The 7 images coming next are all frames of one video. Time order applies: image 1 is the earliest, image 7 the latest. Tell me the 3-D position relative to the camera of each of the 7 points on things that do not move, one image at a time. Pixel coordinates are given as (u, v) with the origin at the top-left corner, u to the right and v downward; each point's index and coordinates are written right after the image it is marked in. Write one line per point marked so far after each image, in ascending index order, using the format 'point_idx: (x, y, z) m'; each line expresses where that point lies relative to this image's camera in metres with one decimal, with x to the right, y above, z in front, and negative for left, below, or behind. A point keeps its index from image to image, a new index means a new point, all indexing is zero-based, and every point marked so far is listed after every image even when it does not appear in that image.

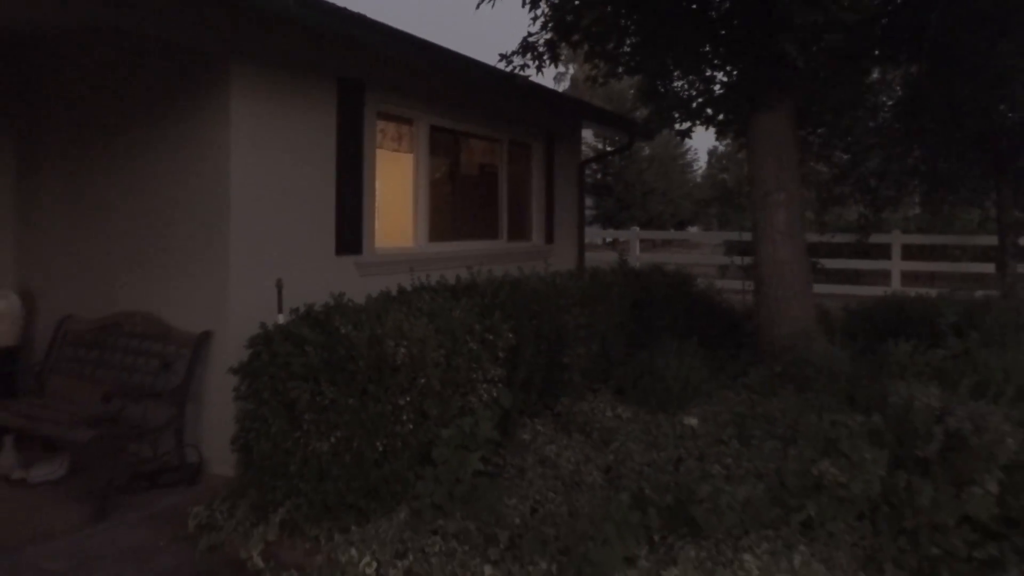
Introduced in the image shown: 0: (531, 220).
0: (+0.3, +1.3, +9.3) m
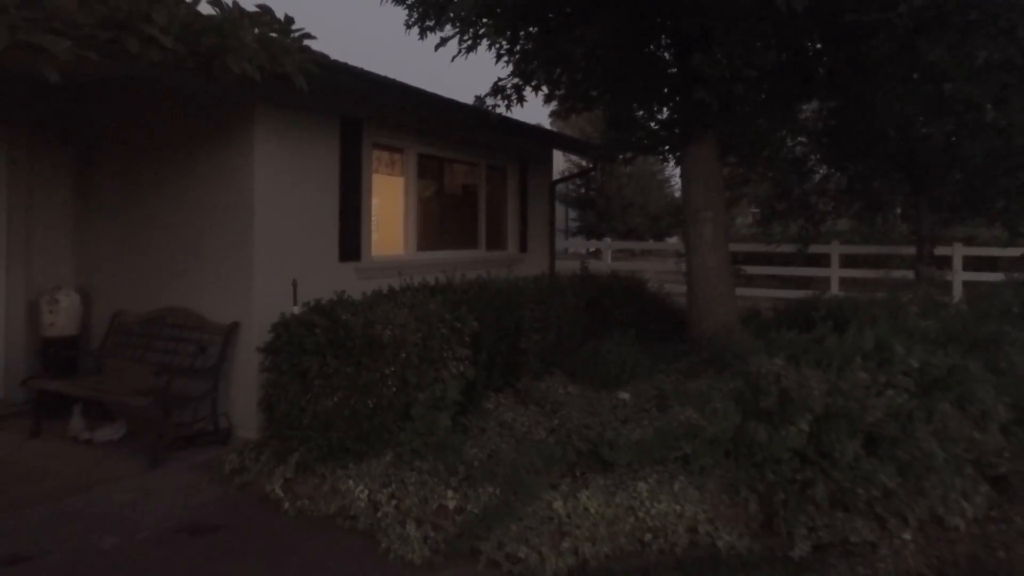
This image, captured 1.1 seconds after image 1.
0: (-0.2, +1.3, +10.7) m
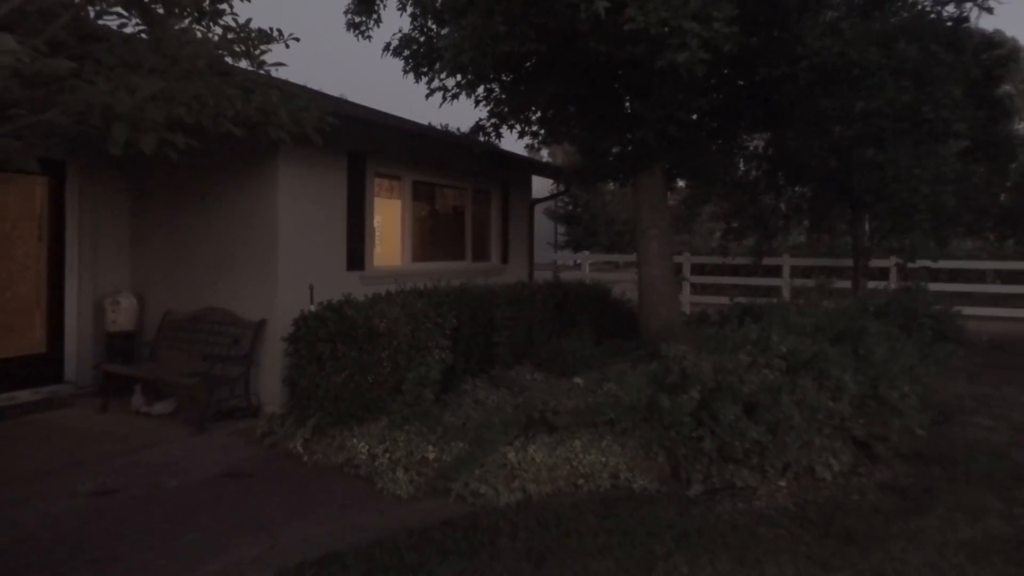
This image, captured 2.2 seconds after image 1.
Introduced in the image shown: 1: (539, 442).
0: (-0.6, +1.1, +12.3) m
1: (+0.4, -2.2, +6.7) m
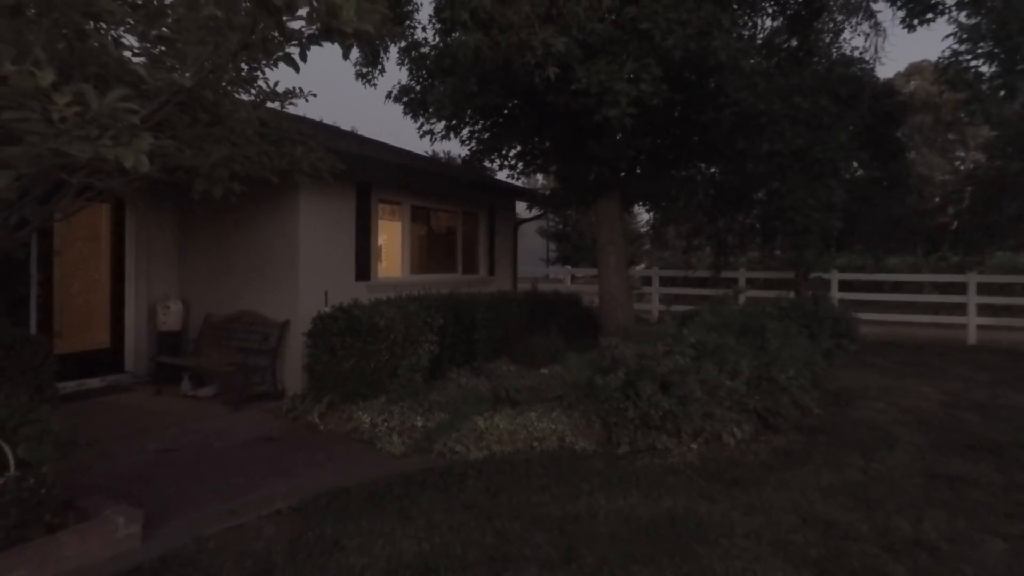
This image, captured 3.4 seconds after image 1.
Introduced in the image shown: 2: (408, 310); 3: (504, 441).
0: (-1.0, +0.9, +14.2) m
1: (-0.2, -2.3, +8.5) m
2: (-2.2, -0.4, +9.6) m
3: (-0.1, -2.7, +8.1) m
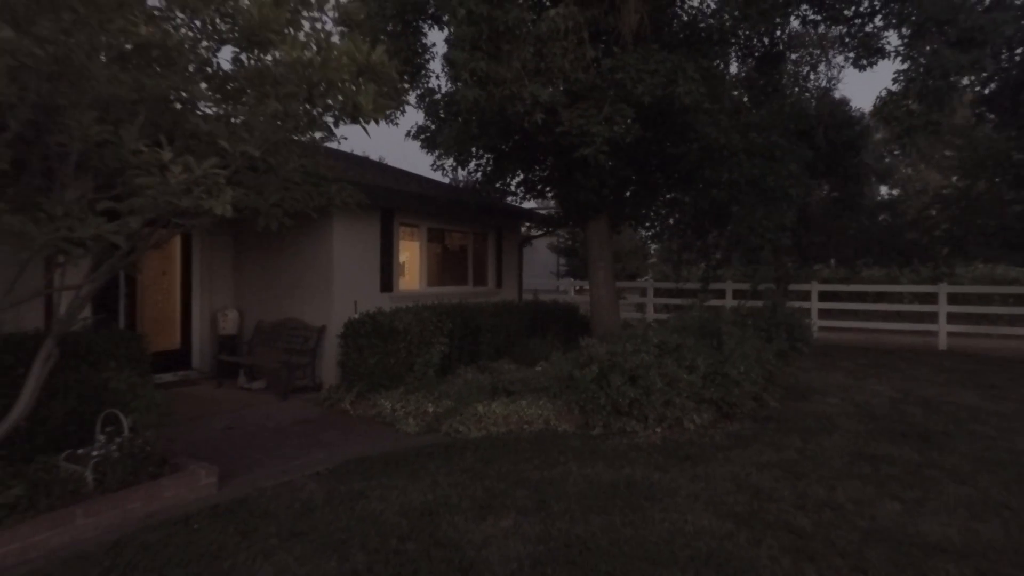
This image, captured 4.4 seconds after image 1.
0: (-0.8, +0.5, +16.1) m
1: (-0.3, -2.5, +10.3) m
2: (-2.2, -0.7, +11.4) m
3: (-0.3, -2.9, +9.8) m
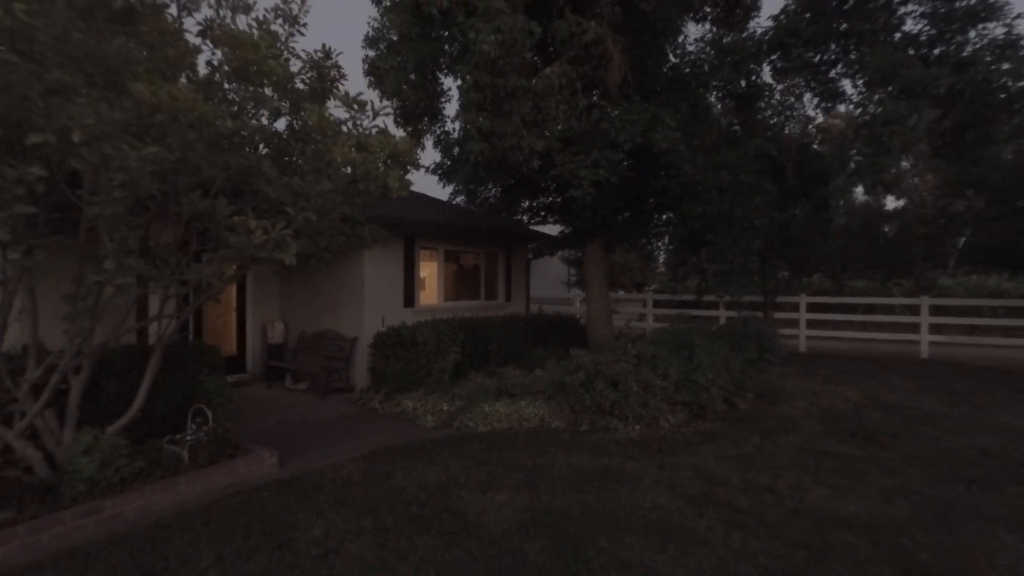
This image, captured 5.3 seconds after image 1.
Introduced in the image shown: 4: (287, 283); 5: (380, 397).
0: (-0.5, 0.0, +18.0) m
1: (-0.2, -3.0, +12.1) m
2: (-2.1, -1.2, +13.4) m
3: (-0.3, -3.4, +11.7) m
4: (-7.7, +0.1, +15.9) m
5: (-3.8, -3.1, +13.1) m
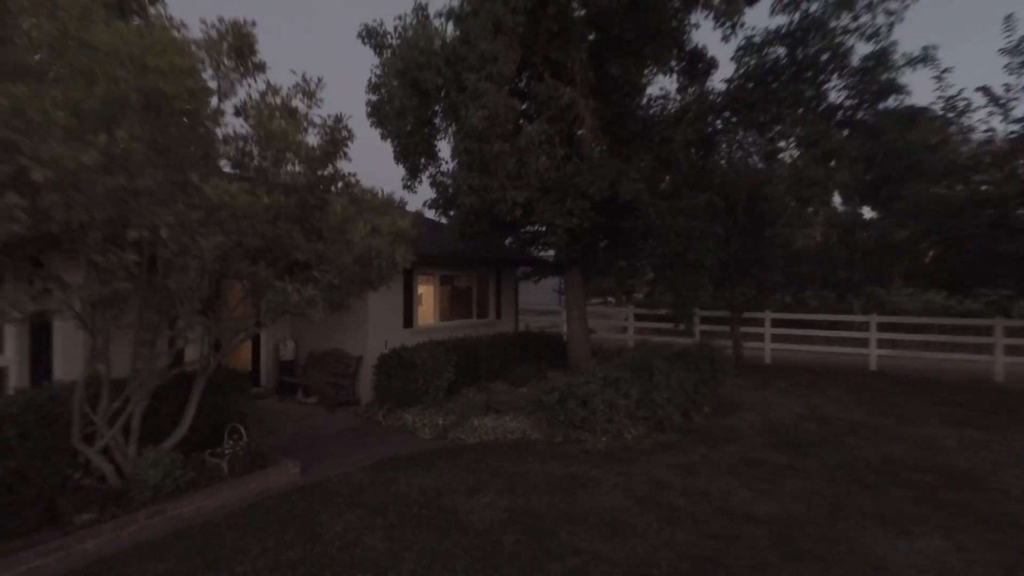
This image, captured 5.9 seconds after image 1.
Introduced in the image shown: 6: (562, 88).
0: (-1.0, -0.9, +20.0) m
1: (-0.7, -4.0, +14.1) m
2: (-2.6, -2.1, +15.4) m
3: (-0.7, -4.3, +13.7) m
4: (-8.2, -0.8, +17.8) m
5: (-4.2, -4.1, +15.1) m
6: (+1.5, +6.3, +14.4) m
